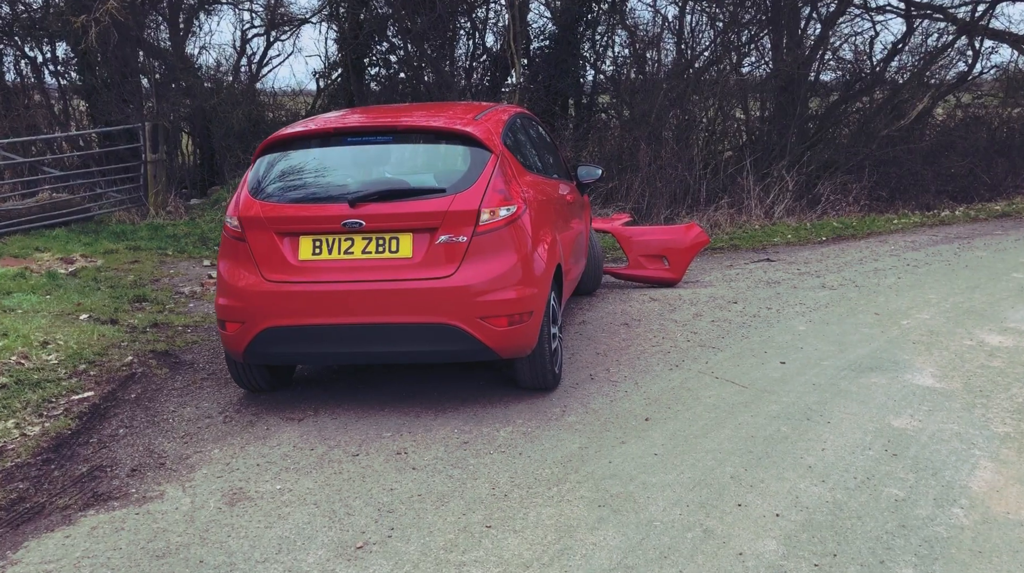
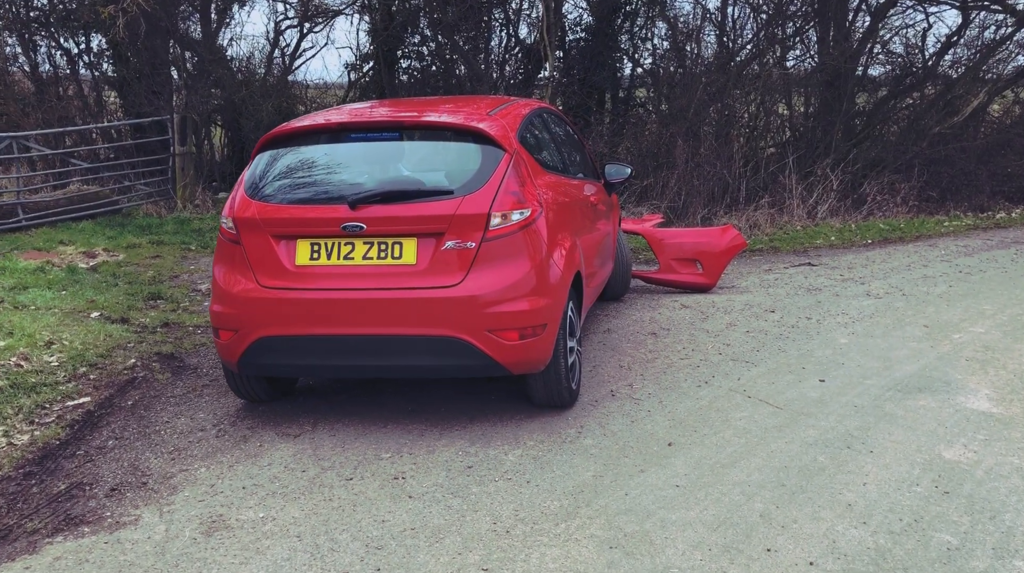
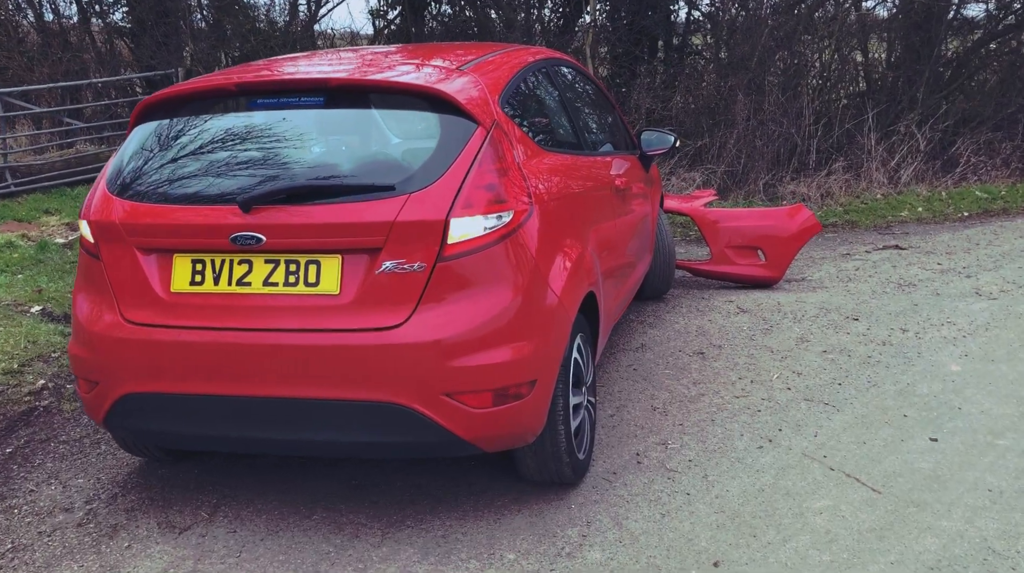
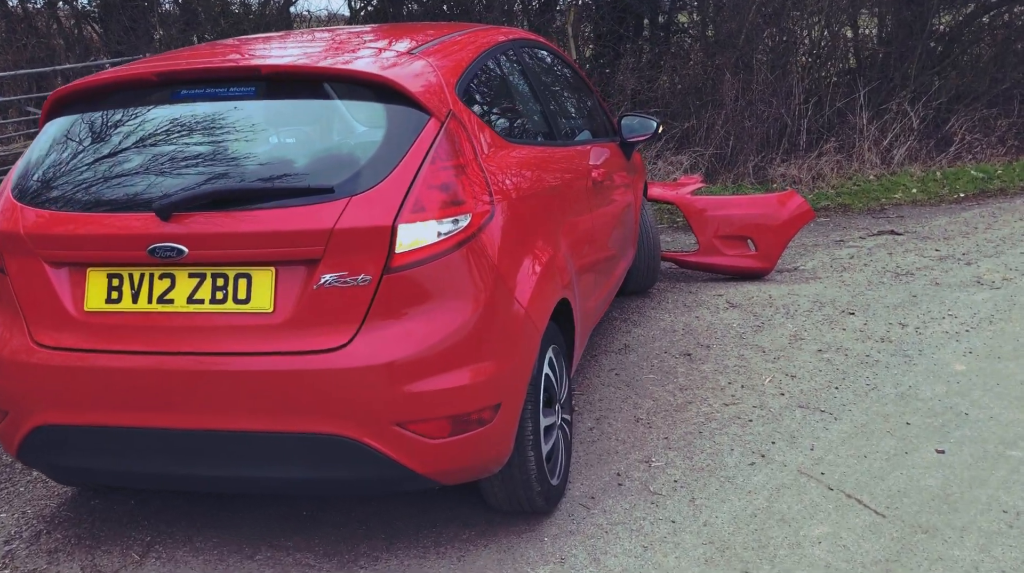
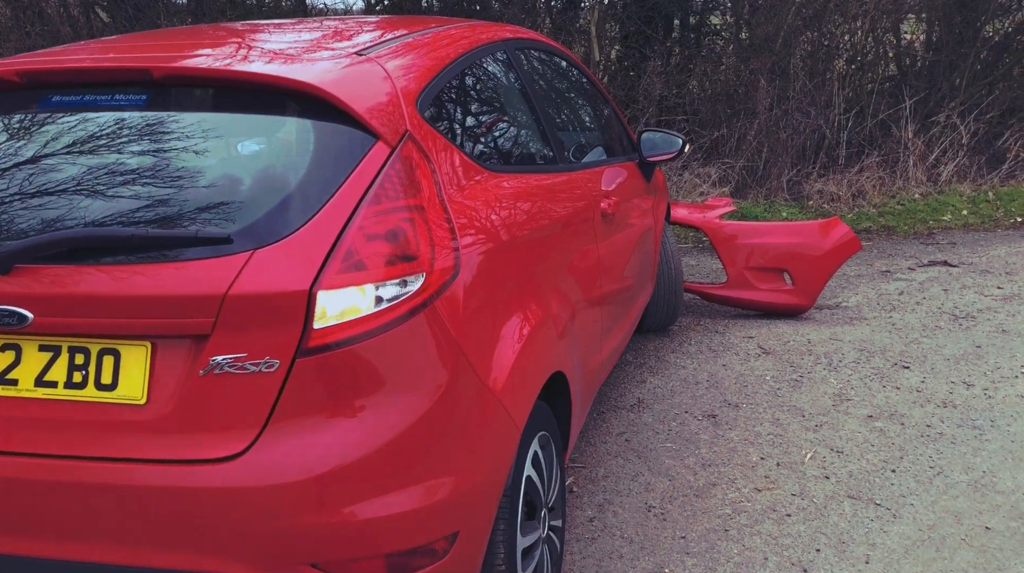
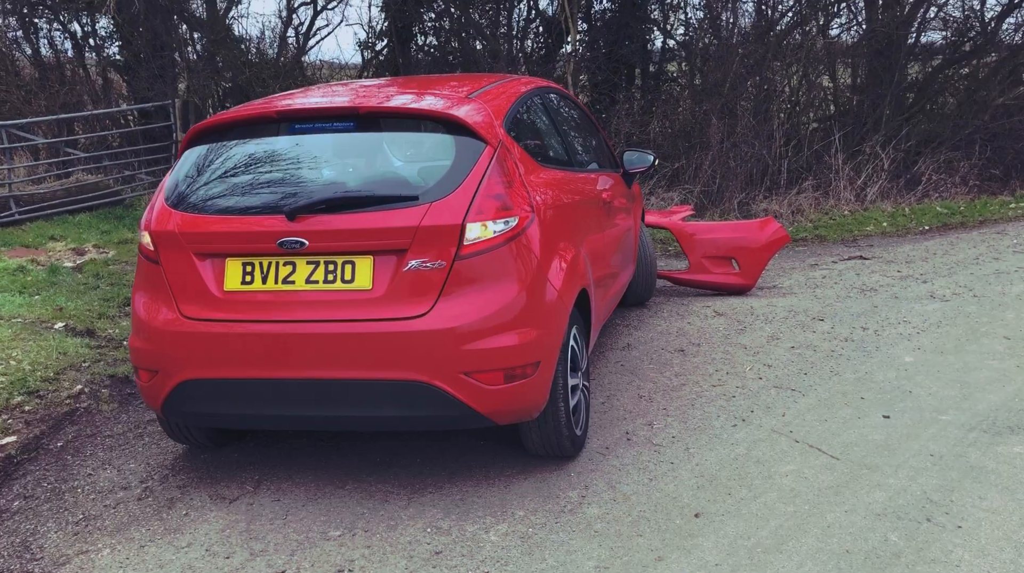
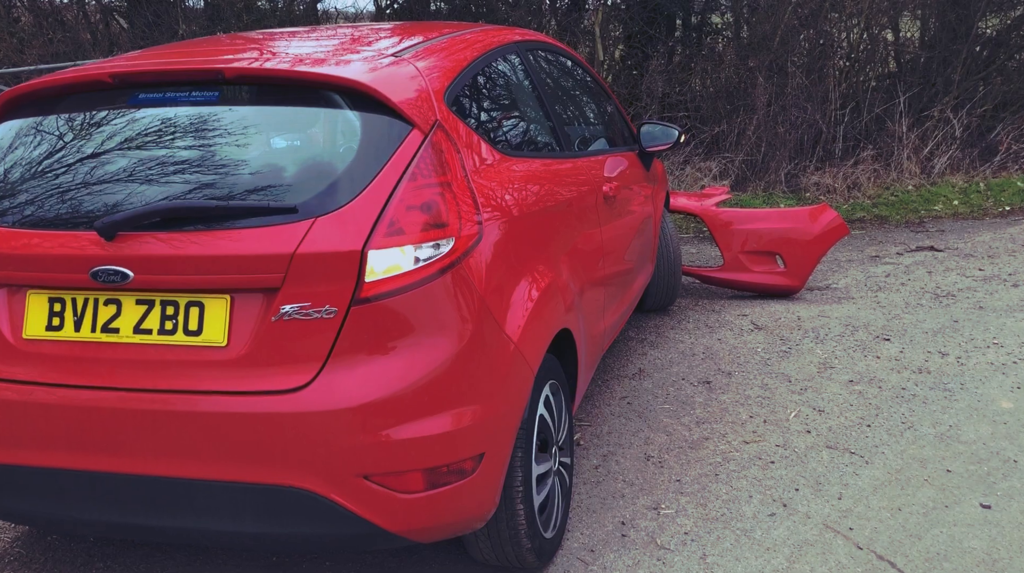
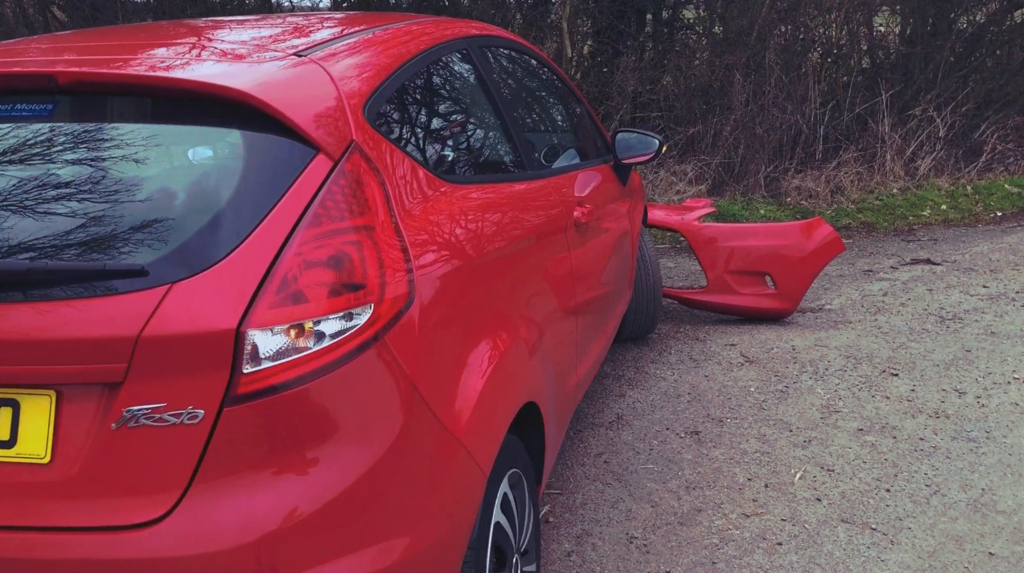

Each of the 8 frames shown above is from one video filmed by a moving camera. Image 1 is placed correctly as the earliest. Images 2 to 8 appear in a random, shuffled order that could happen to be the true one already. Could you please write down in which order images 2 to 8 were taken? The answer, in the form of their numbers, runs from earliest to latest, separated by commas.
2, 6, 3, 4, 7, 5, 8
